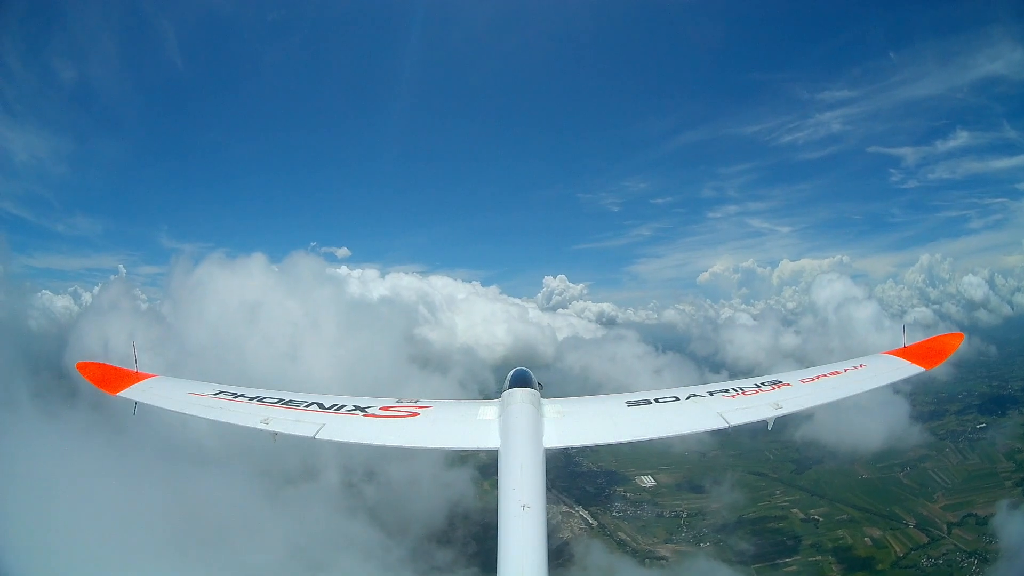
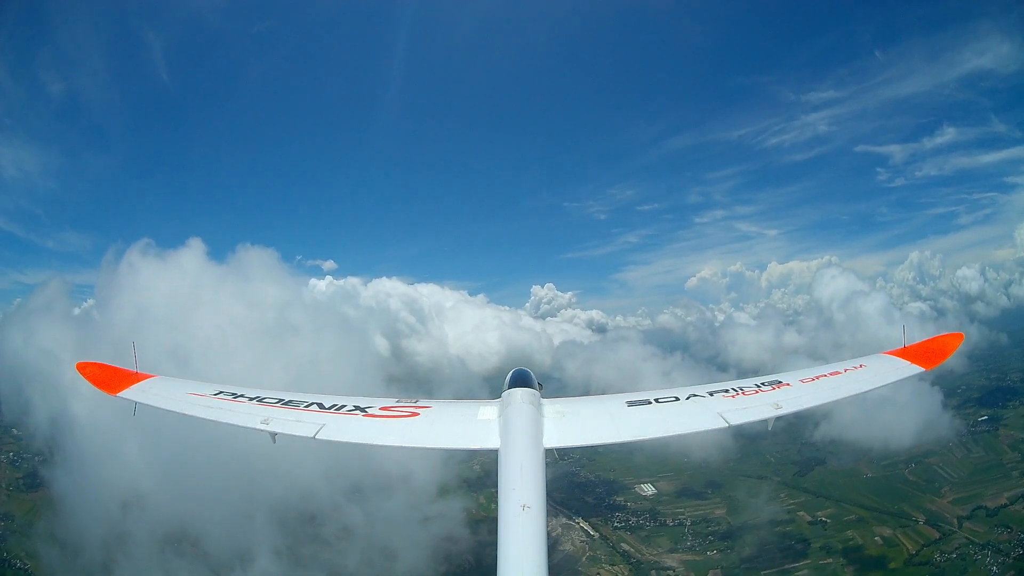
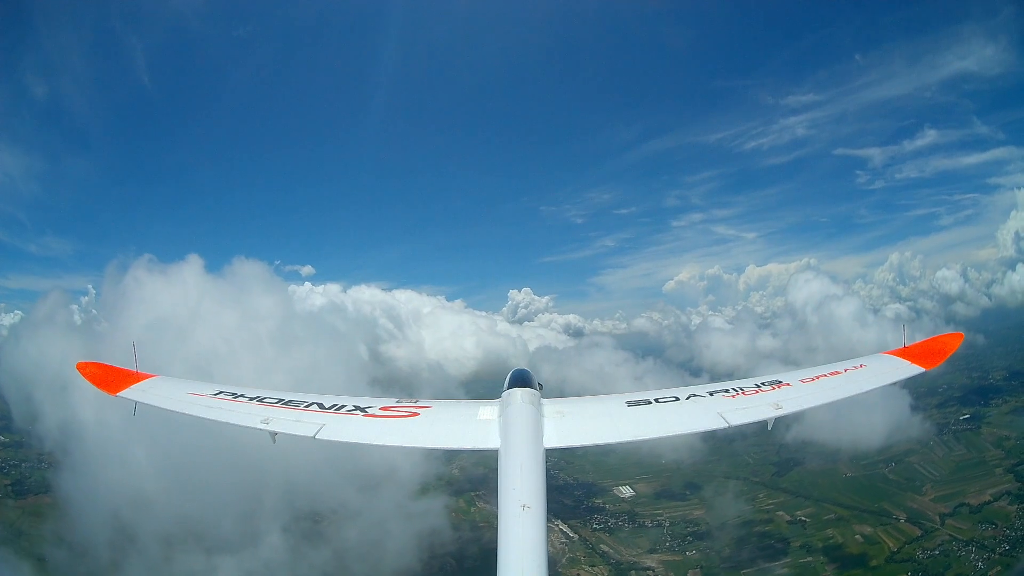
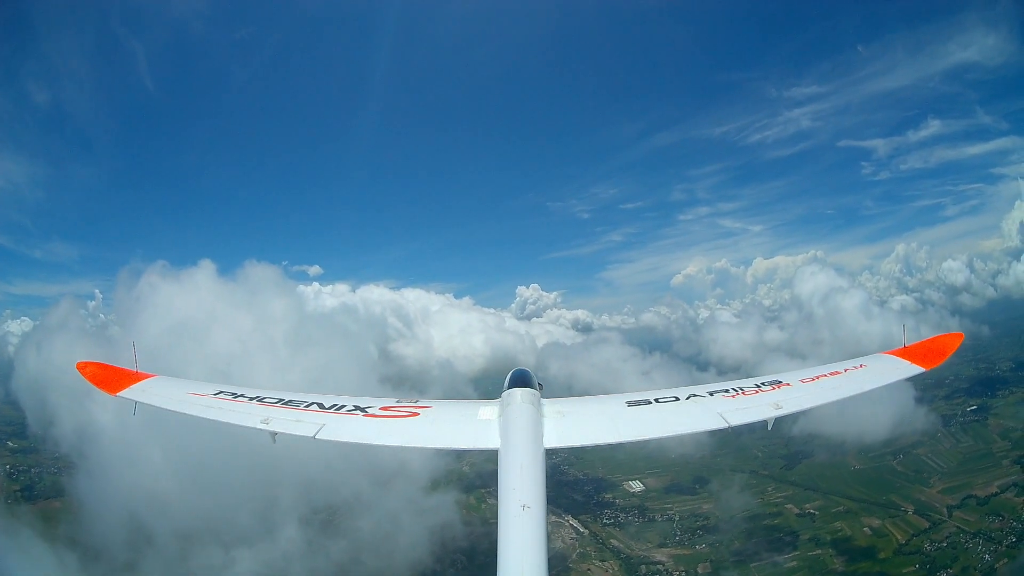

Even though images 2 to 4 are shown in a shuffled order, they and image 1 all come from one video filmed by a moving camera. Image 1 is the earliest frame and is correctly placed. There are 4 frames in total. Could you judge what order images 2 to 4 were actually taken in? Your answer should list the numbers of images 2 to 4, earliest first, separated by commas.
4, 3, 2
